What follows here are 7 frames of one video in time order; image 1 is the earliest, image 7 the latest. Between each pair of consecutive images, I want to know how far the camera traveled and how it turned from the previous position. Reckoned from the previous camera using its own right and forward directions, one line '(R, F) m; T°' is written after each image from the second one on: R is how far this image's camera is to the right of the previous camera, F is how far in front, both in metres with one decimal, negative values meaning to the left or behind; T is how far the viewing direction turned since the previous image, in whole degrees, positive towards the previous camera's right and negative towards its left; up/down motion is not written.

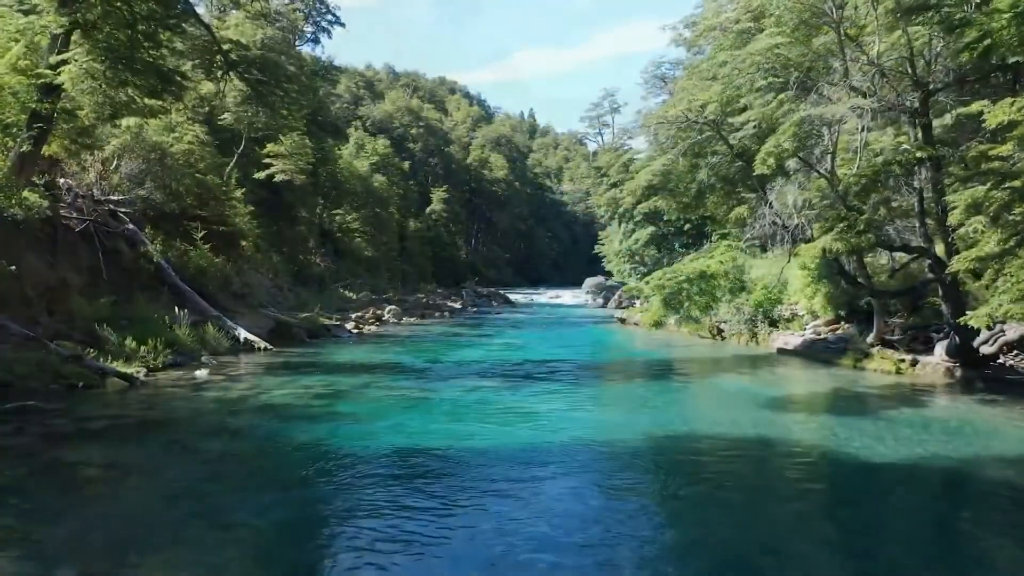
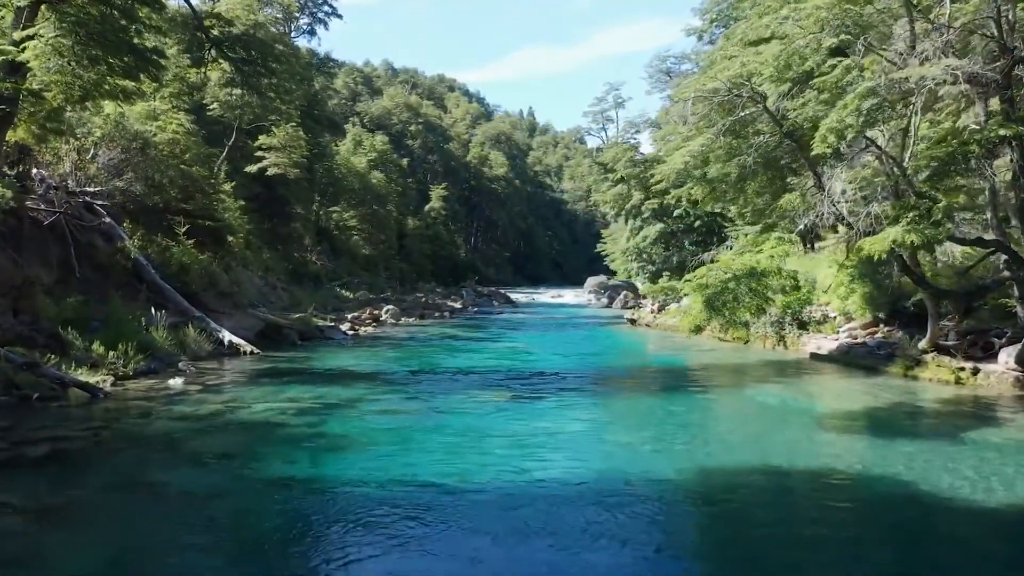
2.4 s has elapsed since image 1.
(-0.3, +1.6) m; 0°
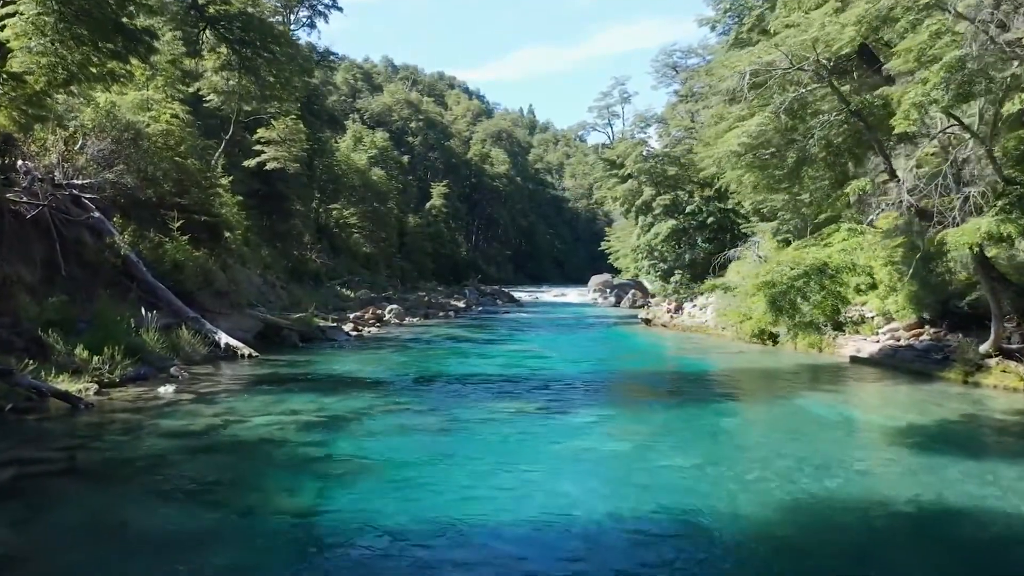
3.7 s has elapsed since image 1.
(-0.4, +1.2) m; 0°
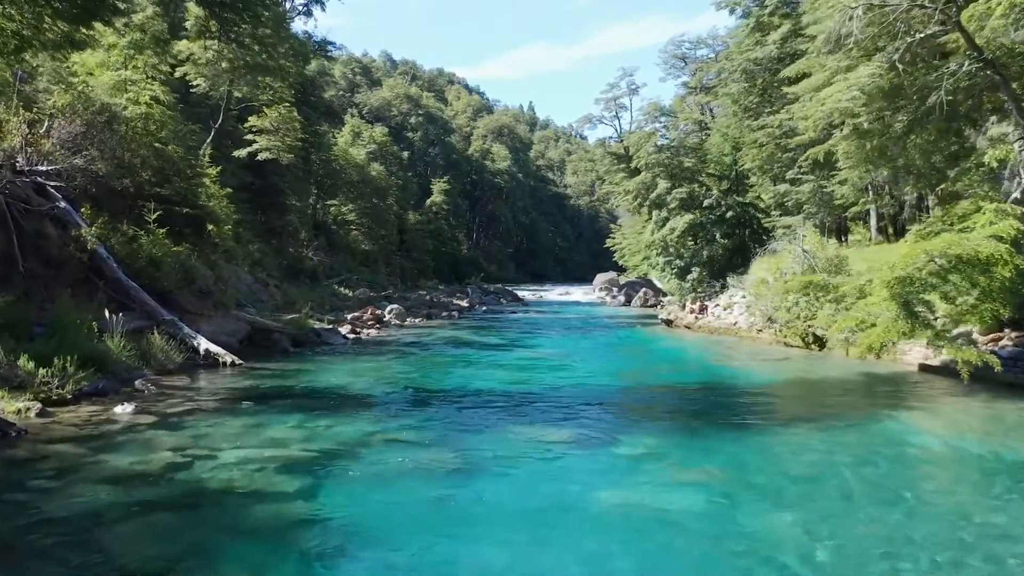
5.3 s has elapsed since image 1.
(-0.4, +2.1) m; 0°
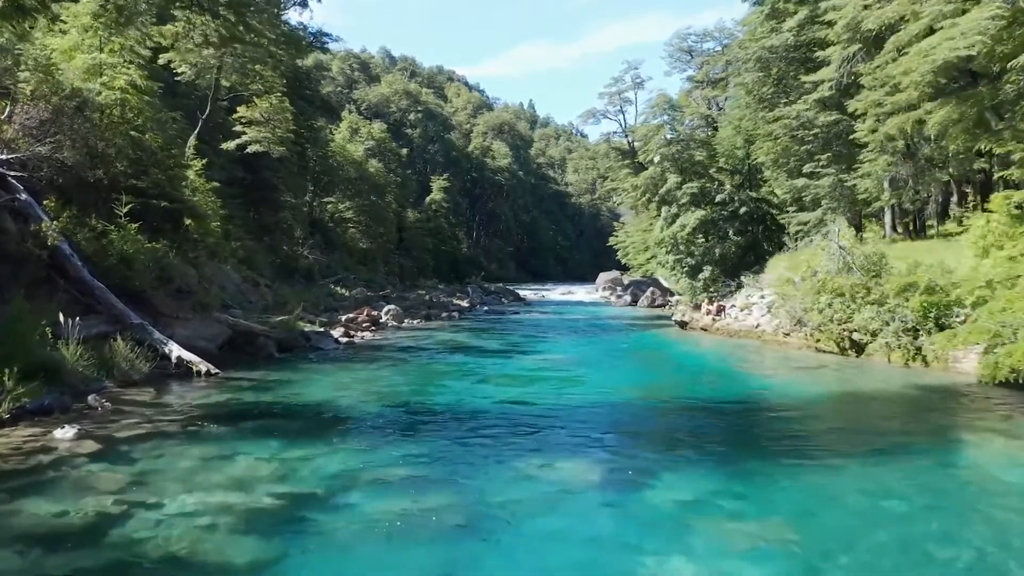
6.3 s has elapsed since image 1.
(-0.2, +1.6) m; 0°
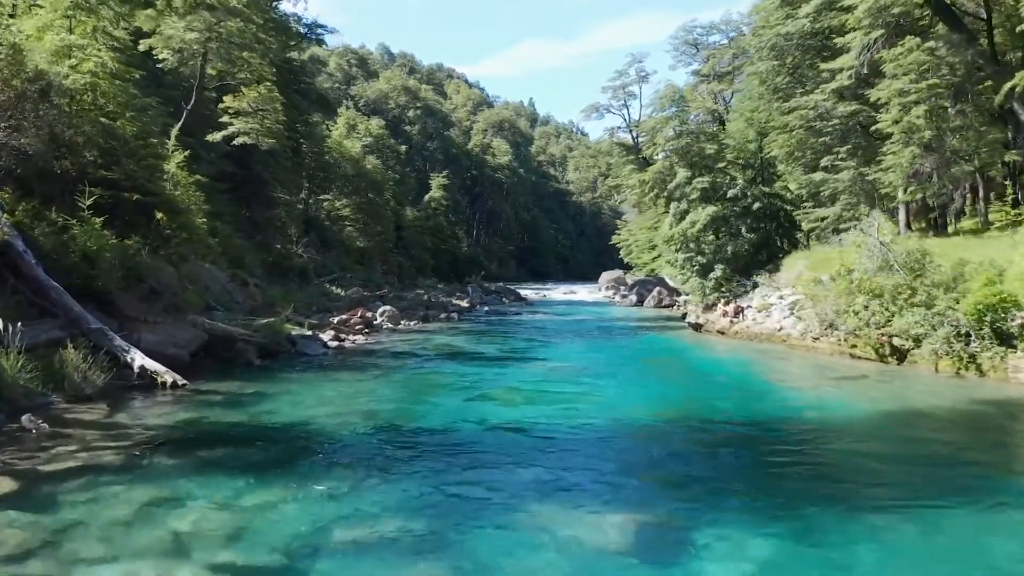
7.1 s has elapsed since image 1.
(-0.1, +1.6) m; 0°
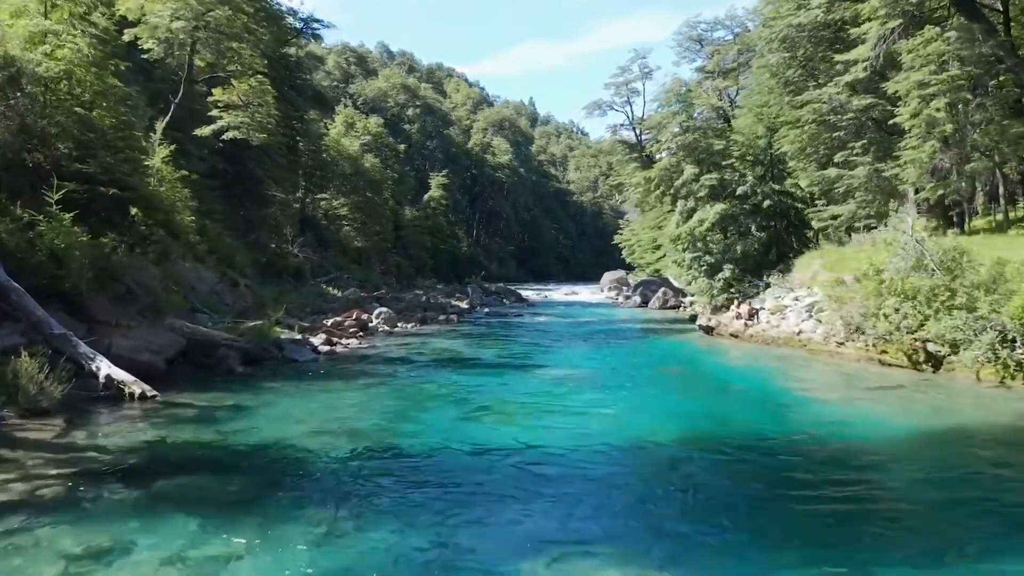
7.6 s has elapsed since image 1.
(-0.1, +1.1) m; 0°
